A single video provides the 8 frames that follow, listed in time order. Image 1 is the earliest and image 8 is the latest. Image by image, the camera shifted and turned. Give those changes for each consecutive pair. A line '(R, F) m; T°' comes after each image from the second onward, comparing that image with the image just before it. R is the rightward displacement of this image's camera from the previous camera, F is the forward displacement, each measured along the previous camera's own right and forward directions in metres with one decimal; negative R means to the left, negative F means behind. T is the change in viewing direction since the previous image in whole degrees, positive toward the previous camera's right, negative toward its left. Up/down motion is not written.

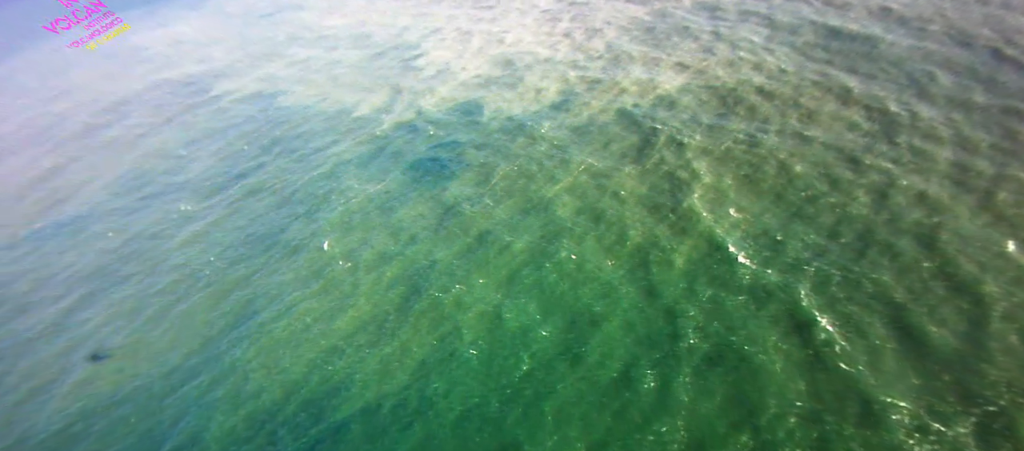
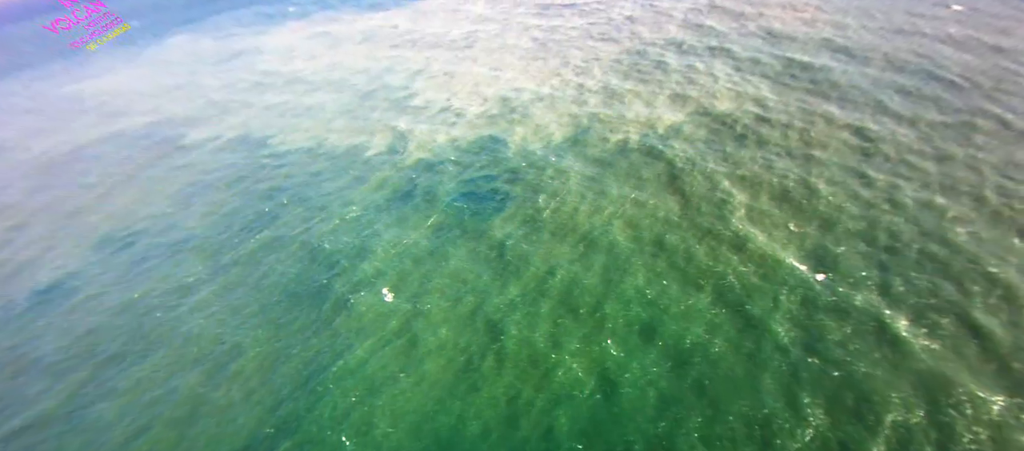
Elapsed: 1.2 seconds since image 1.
(-3.2, +0.4) m; +7°
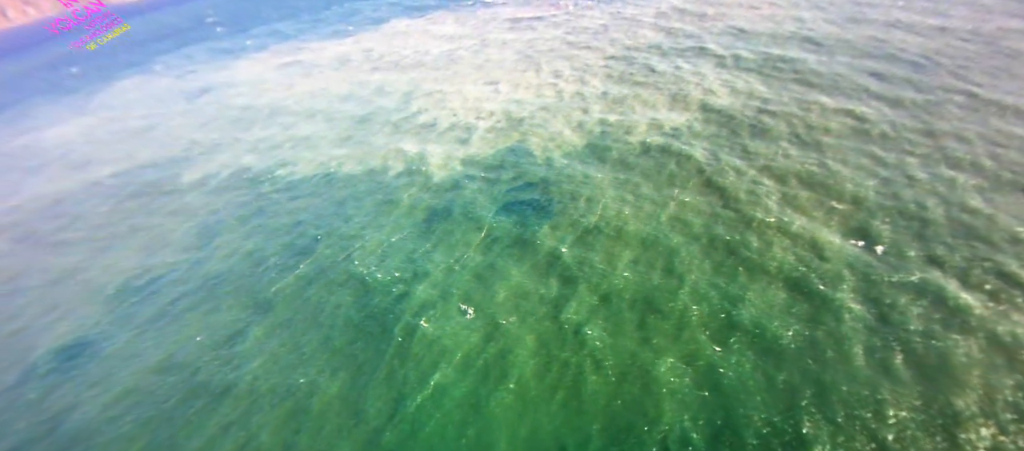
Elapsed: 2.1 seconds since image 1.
(-2.6, +0.1) m; +4°
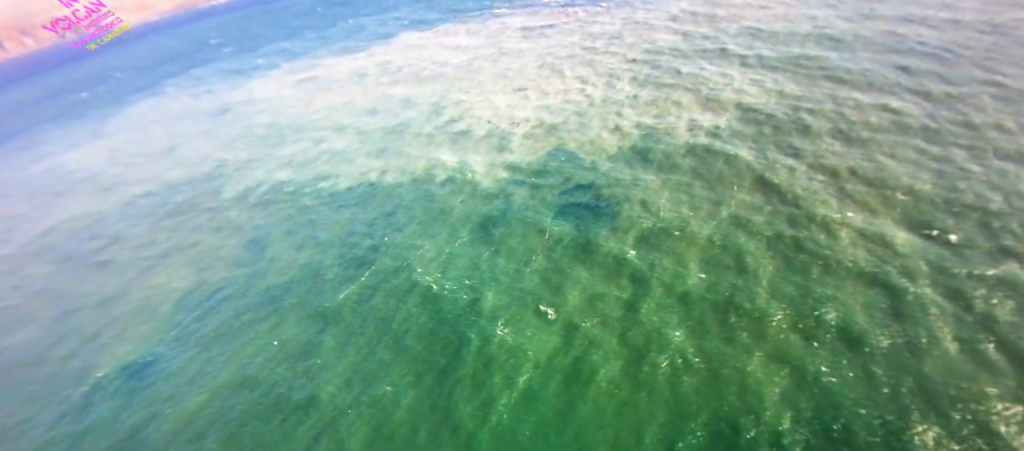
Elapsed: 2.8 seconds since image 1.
(-1.9, -0.1) m; -1°
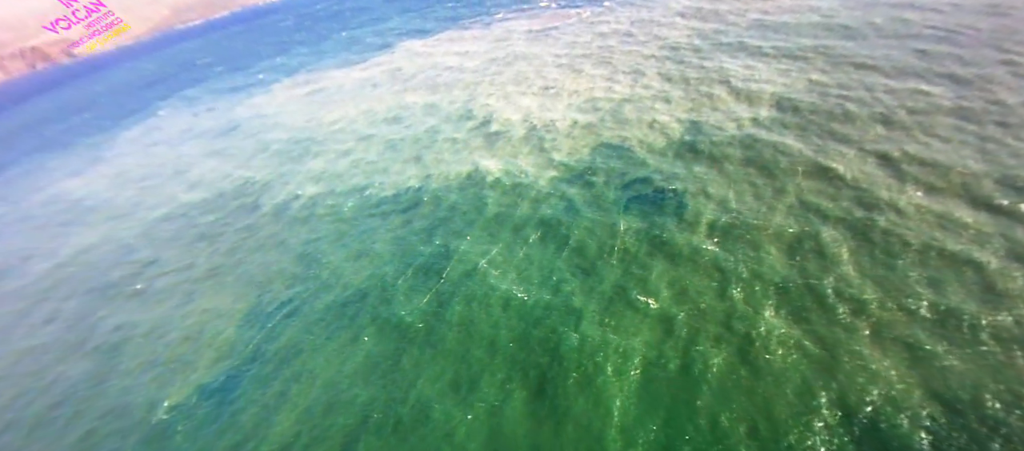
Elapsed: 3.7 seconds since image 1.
(-2.7, -0.1) m; +1°
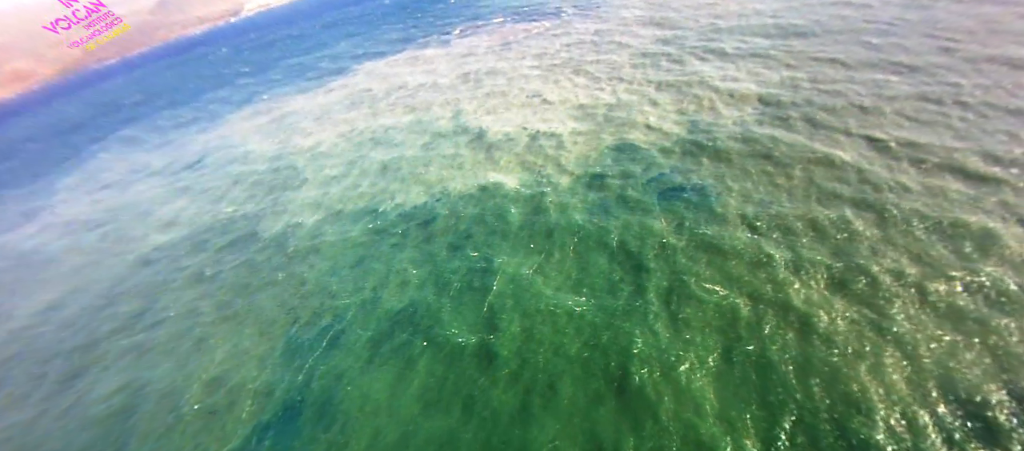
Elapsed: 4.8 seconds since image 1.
(-2.8, +0.3) m; +5°
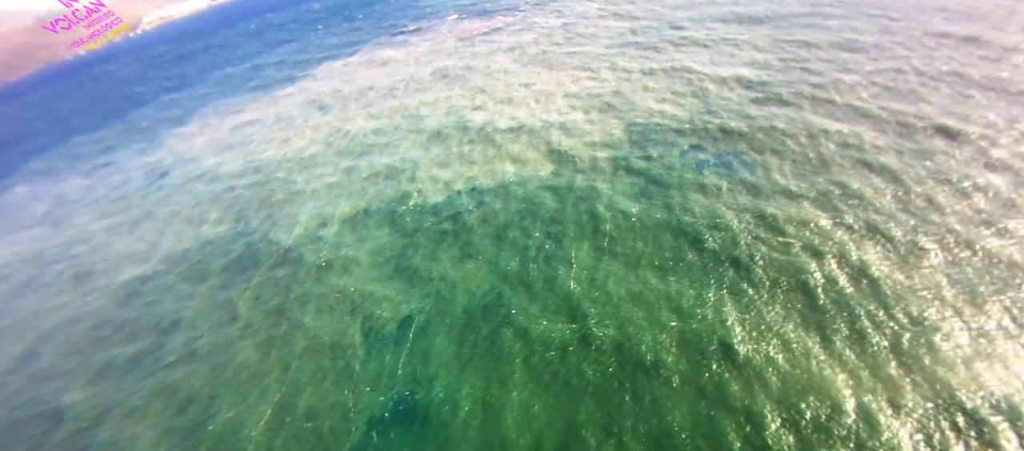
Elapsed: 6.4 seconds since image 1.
(-3.9, +0.3) m; +6°
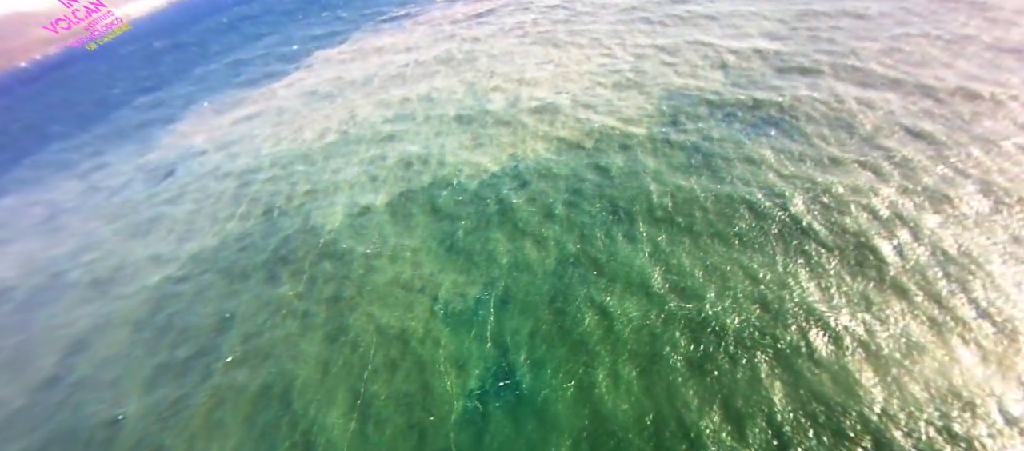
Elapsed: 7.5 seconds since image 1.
(-2.7, 0.0) m; +1°
